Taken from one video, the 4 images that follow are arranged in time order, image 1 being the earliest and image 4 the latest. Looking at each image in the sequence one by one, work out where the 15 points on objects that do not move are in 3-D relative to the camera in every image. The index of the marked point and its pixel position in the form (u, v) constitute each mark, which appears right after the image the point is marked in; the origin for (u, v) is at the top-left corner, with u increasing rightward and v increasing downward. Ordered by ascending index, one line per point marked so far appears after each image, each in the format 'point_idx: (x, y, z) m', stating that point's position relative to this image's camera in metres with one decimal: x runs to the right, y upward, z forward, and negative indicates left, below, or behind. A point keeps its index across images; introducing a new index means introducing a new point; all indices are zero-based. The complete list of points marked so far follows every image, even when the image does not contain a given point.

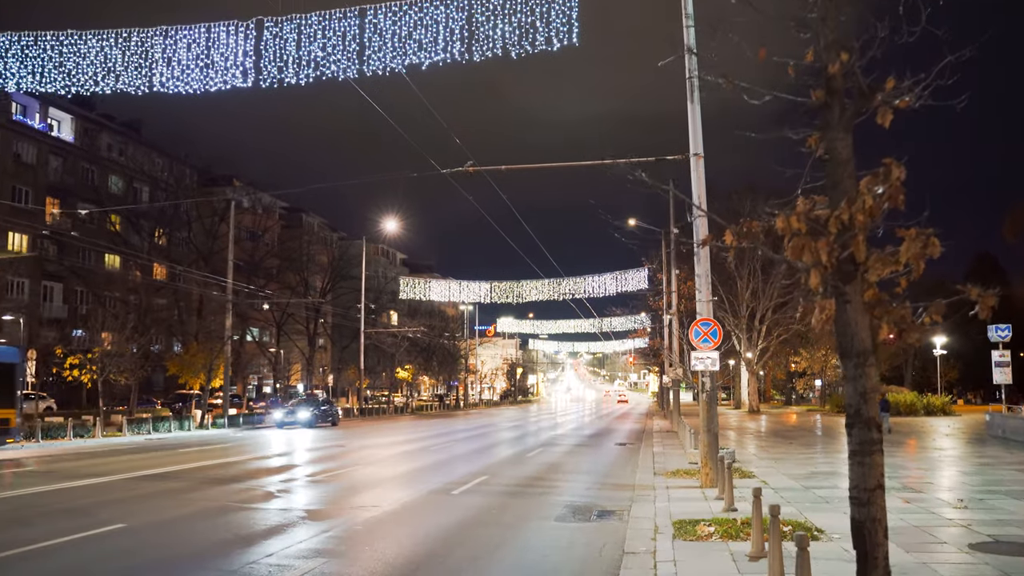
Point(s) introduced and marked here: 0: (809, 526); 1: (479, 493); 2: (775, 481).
0: (+3.2, -2.6, +9.0) m
1: (-0.5, -3.1, +12.6) m
2: (+4.3, -3.2, +13.6) m
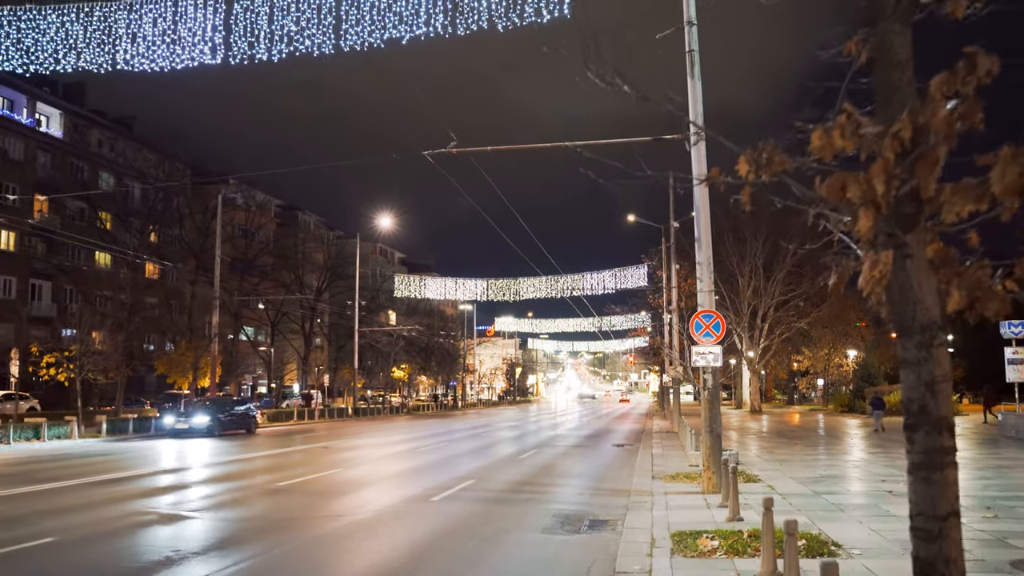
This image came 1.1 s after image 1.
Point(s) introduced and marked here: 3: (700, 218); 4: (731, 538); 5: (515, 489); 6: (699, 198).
0: (+3.0, -2.4, +8.0) m
1: (-0.7, -3.0, +11.6) m
2: (+4.1, -3.0, +12.6) m
3: (+2.8, +1.0, +12.2) m
4: (+2.1, -2.4, +8.0) m
5: (0.0, -3.2, +13.2) m
6: (+2.7, +1.3, +12.2) m
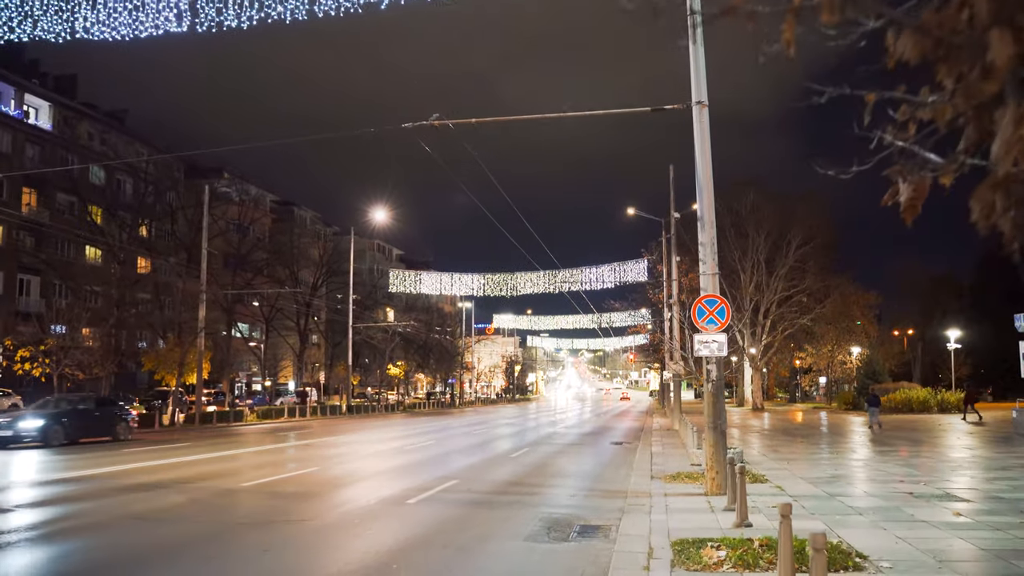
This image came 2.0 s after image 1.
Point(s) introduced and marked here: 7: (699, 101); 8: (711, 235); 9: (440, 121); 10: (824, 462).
0: (+2.8, -2.2, +7.0) m
1: (-0.9, -2.7, +10.6) m
2: (+3.9, -2.8, +11.6) m
3: (+2.6, +1.3, +11.1) m
4: (+1.9, -2.2, +7.0) m
5: (-0.1, -3.0, +12.2) m
6: (+2.6, +1.6, +11.2) m
7: (+2.6, +2.6, +11.4) m
8: (+2.7, +0.7, +11.1) m
9: (-1.1, +2.5, +12.5) m
10: (+7.3, -4.1, +19.4) m
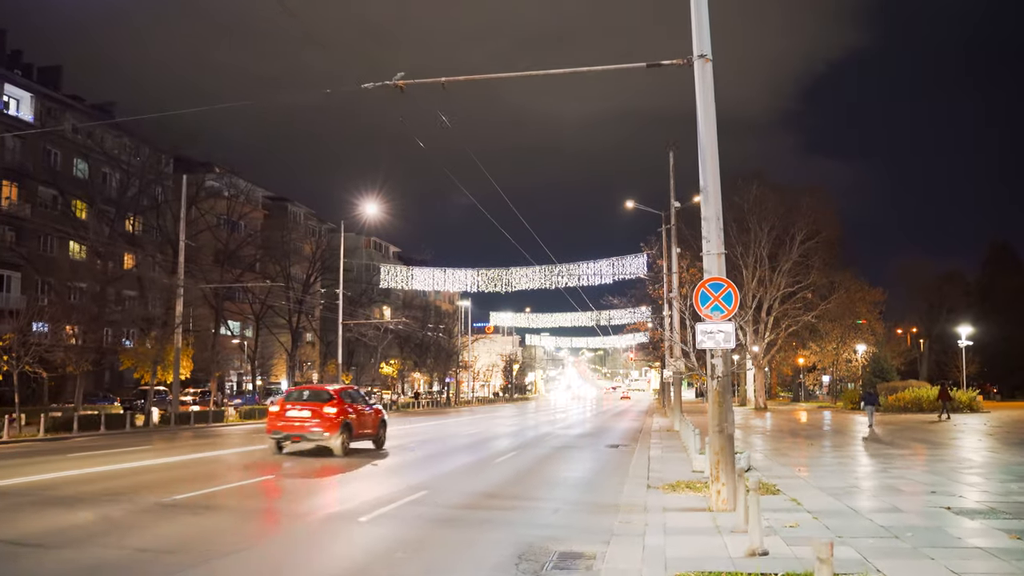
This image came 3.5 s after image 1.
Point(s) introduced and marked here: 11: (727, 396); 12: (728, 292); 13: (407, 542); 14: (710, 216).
0: (+2.5, -2.0, +5.5) m
1: (-1.2, -2.5, +9.1) m
2: (+3.6, -2.6, +10.1) m
3: (+2.3, +1.5, +9.6) m
4: (+1.6, -2.0, +5.5) m
5: (-0.4, -2.8, +10.7) m
6: (+2.2, +1.8, +9.7) m
7: (+2.3, +2.8, +9.9) m
8: (+2.3, +0.9, +9.6) m
9: (-1.4, +2.7, +11.0) m
10: (+7.0, -3.8, +17.8) m
11: (+2.4, -1.2, +9.4) m
12: (+2.5, 0.0, +9.5) m
13: (-1.0, -2.4, +7.9) m
14: (+2.3, +0.8, +9.6) m
